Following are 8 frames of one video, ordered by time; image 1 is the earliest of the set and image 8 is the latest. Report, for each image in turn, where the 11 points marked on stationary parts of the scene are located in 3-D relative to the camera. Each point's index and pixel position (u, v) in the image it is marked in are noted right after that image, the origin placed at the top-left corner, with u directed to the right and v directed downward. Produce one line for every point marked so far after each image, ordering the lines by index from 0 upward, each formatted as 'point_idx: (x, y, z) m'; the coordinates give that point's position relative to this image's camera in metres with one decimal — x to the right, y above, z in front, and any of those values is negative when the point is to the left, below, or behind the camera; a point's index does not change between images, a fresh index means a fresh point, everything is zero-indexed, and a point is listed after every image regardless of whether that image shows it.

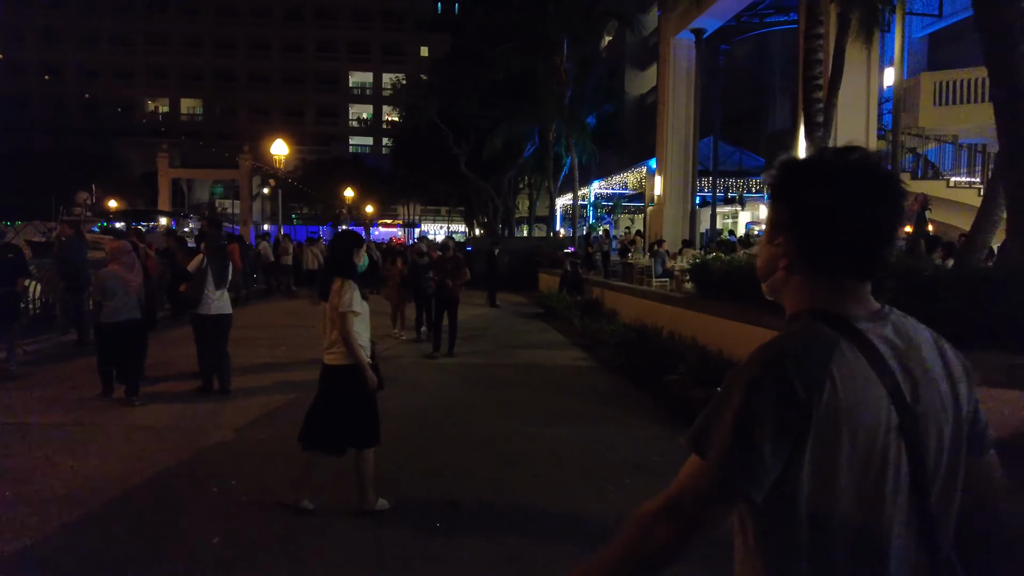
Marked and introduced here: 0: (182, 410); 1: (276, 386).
0: (-3.8, -1.4, +8.2) m
1: (-3.4, -1.4, +9.9) m
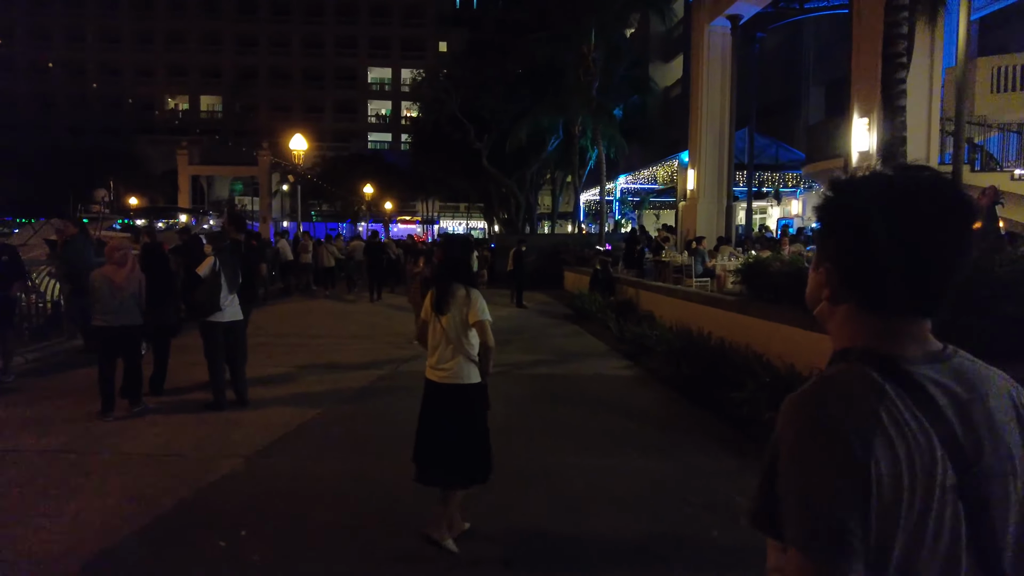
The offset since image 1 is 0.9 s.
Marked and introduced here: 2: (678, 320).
0: (-3.4, -1.5, +7.3) m
1: (-2.8, -1.4, +9.1) m
2: (+3.4, -0.7, +14.0) m
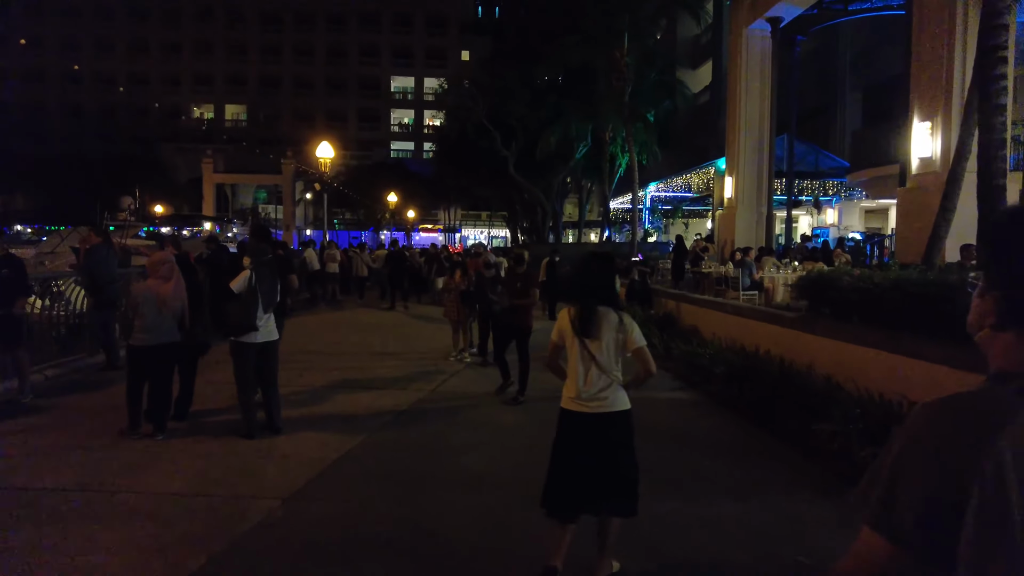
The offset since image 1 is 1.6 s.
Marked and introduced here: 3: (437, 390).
0: (-2.8, -1.7, +6.7) m
1: (-2.2, -1.6, +8.5) m
2: (+4.1, -0.9, +13.2) m
3: (-1.0, -1.4, +9.7) m
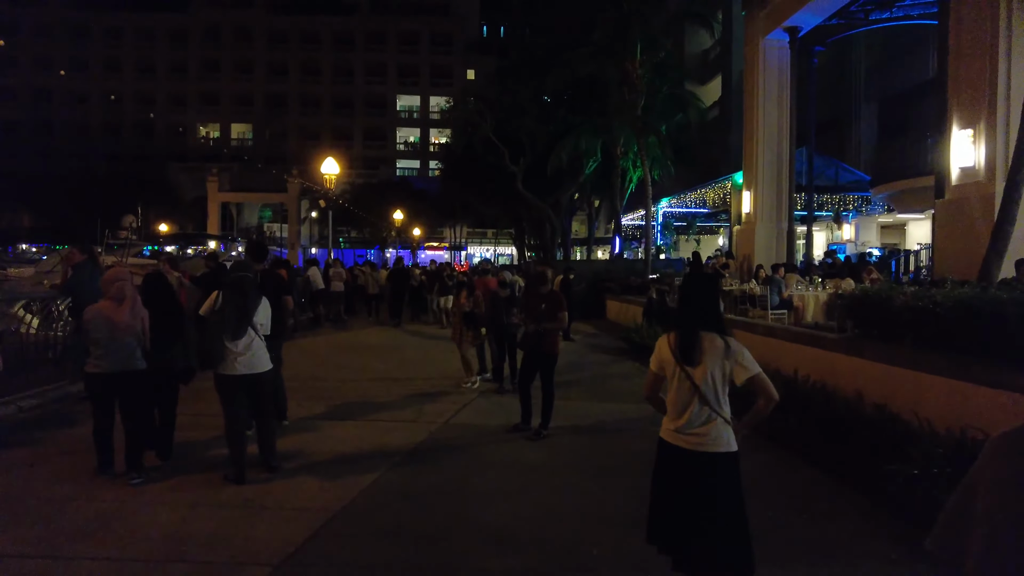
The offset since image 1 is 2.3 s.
0: (-2.6, -1.9, +5.9) m
1: (-2.0, -1.9, +7.6) m
2: (+4.4, -1.3, +12.4) m
3: (-0.8, -1.7, +8.9) m
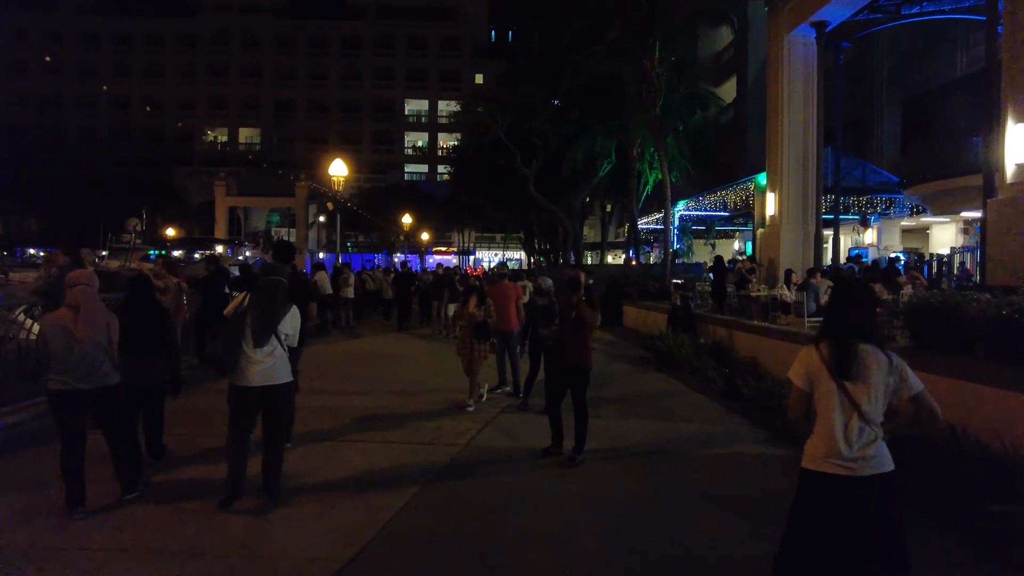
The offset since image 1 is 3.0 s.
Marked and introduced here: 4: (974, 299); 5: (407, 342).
0: (-2.3, -1.9, +5.1) m
1: (-1.7, -1.9, +6.8) m
2: (+4.8, -1.4, +11.5) m
3: (-0.5, -1.8, +8.0) m
4: (+5.3, -0.1, +8.0) m
5: (-2.7, -1.4, +17.8) m
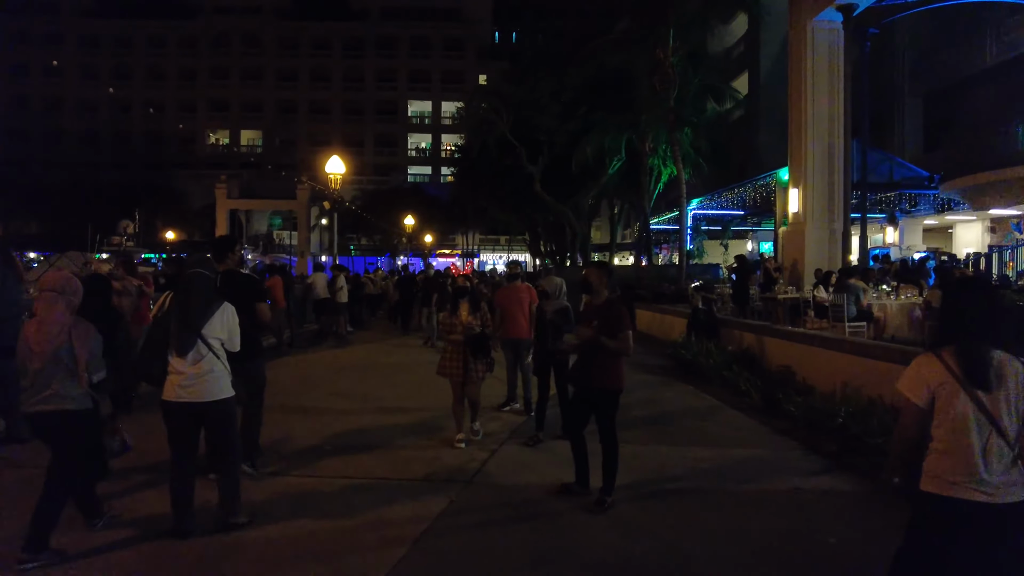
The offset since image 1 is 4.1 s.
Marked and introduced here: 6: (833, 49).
0: (-2.2, -1.9, +3.8) m
1: (-1.5, -2.0, +5.5) m
2: (+4.9, -1.4, +10.2) m
3: (-0.3, -1.8, +6.8) m
4: (+5.5, -0.1, +6.7) m
5: (-2.5, -1.5, +16.5) m
6: (+9.4, +7.0, +19.9) m
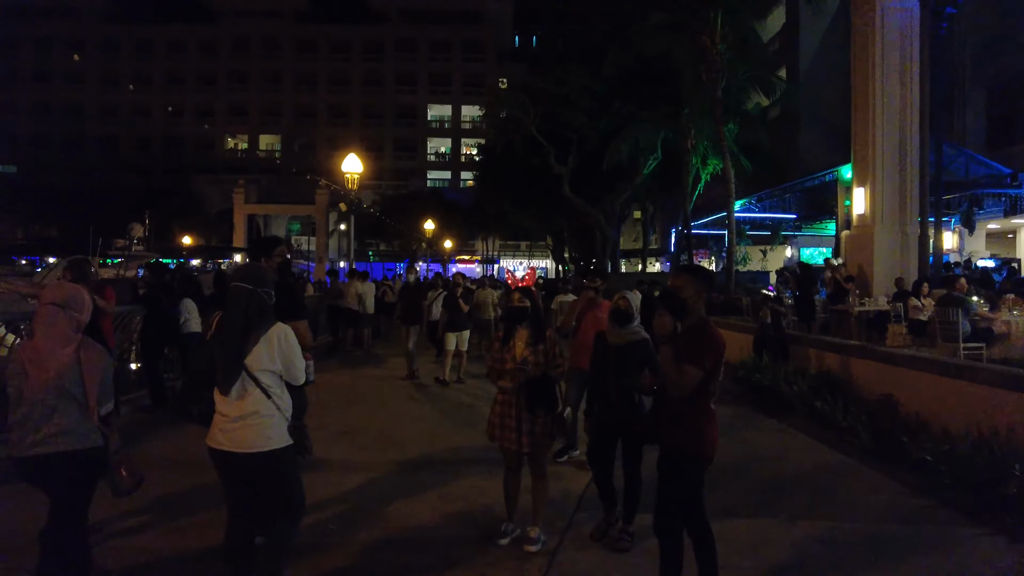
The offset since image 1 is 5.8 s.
0: (-1.7, -2.0, +1.9) m
1: (-1.1, -2.1, +3.6) m
2: (+5.5, -1.6, +8.1) m
3: (+0.2, -1.9, +4.8) m
4: (+6.0, -0.3, +4.7) m
5: (-1.8, -1.7, +14.6) m
6: (+10.3, +6.7, +17.8) m
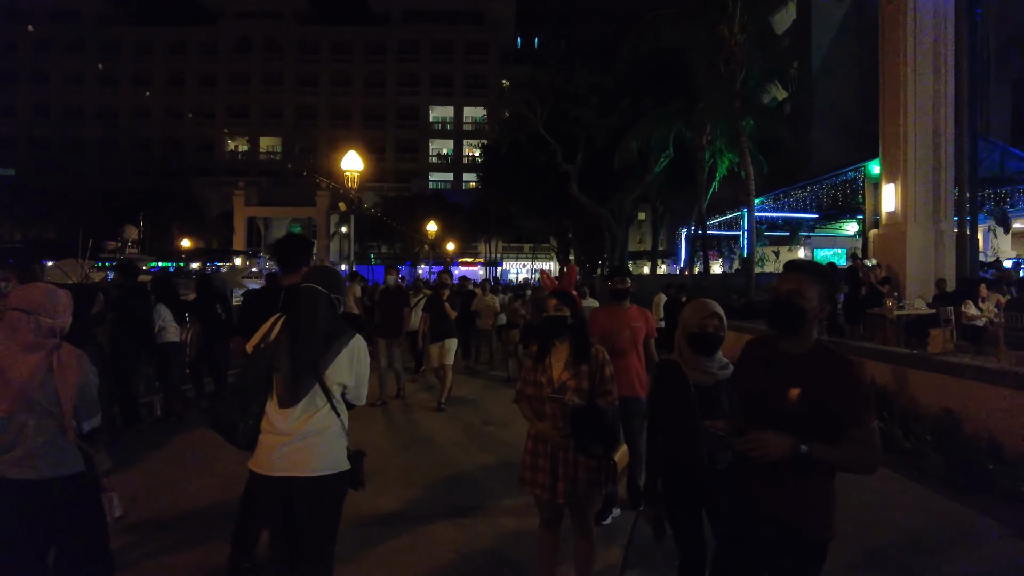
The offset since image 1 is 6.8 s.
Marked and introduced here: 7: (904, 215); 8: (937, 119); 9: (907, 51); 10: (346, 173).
0: (-1.5, -2.0, +0.9) m
1: (-0.9, -2.1, +2.6) m
2: (+5.7, -1.6, +7.0) m
3: (+0.4, -2.0, +3.8) m
4: (+6.2, -0.3, +3.6) m
5: (-1.5, -1.8, +13.6) m
6: (+10.5, +6.6, +16.8) m
7: (+9.6, +1.8, +16.6) m
8: (+10.5, +4.1, +16.8) m
9: (+9.7, +5.7, +16.9) m
10: (-4.9, +3.5, +20.1) m
